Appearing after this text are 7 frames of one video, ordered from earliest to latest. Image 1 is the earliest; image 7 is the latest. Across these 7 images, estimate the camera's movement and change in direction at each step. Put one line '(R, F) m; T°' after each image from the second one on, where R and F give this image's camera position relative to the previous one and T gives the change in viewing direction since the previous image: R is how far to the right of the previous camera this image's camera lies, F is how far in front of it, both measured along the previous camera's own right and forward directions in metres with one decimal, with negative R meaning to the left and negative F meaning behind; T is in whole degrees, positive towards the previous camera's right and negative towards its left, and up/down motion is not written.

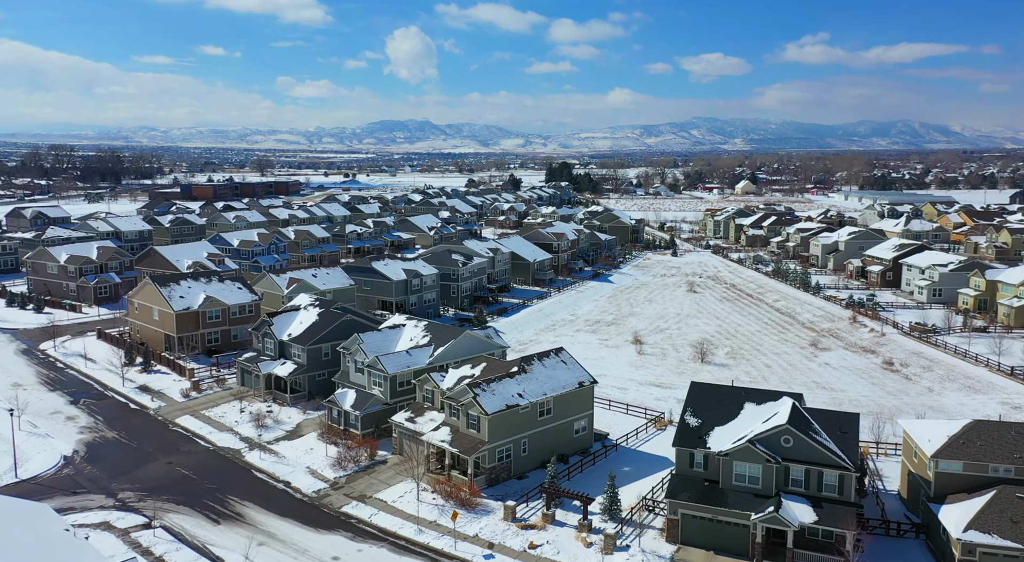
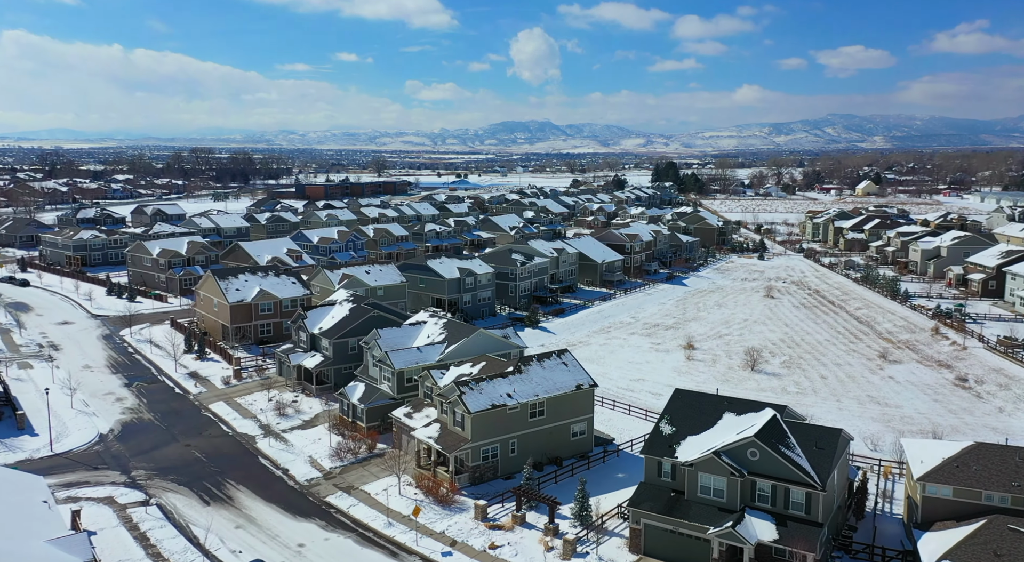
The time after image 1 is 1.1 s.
(+4.1, +0.4) m; -8°
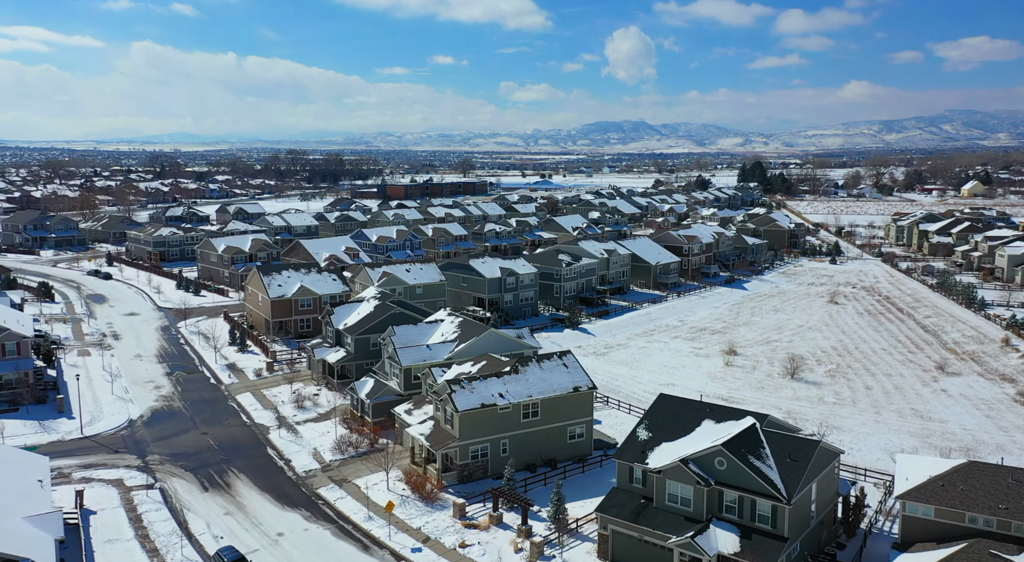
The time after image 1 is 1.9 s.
(+3.1, +0.2) m; -6°
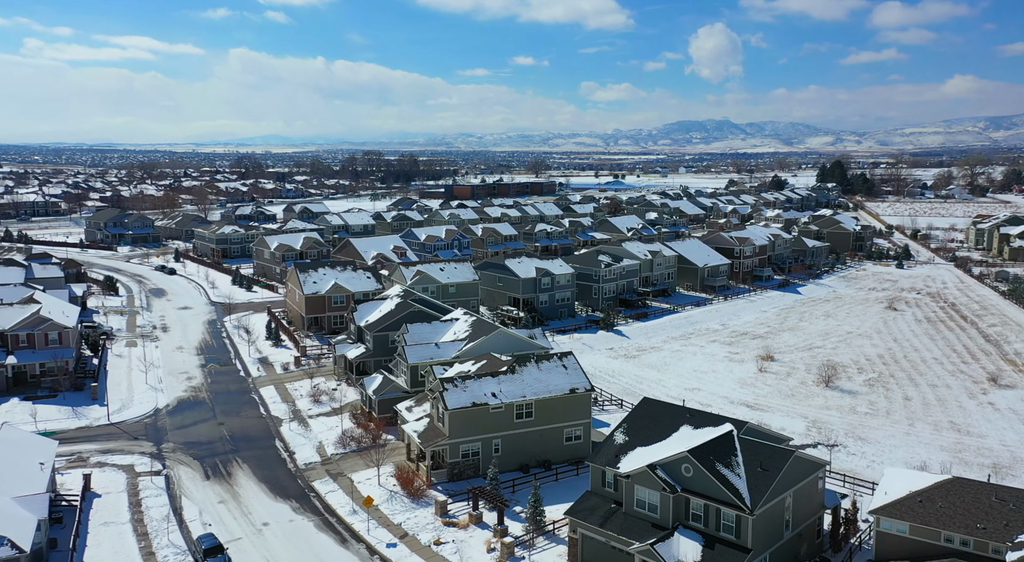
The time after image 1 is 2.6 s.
(+2.7, +0.2) m; -5°
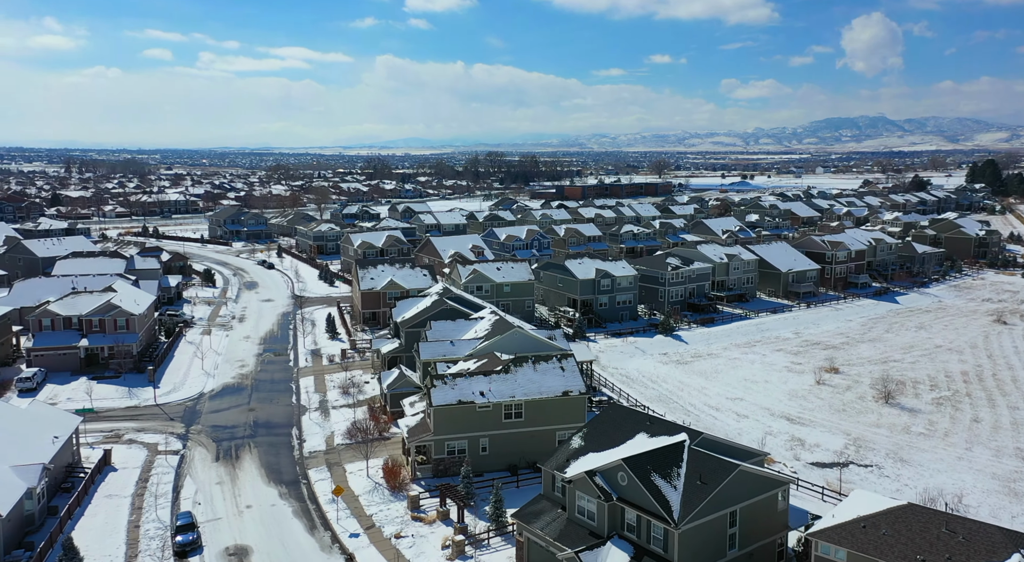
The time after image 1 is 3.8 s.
(+4.4, +0.4) m; -9°
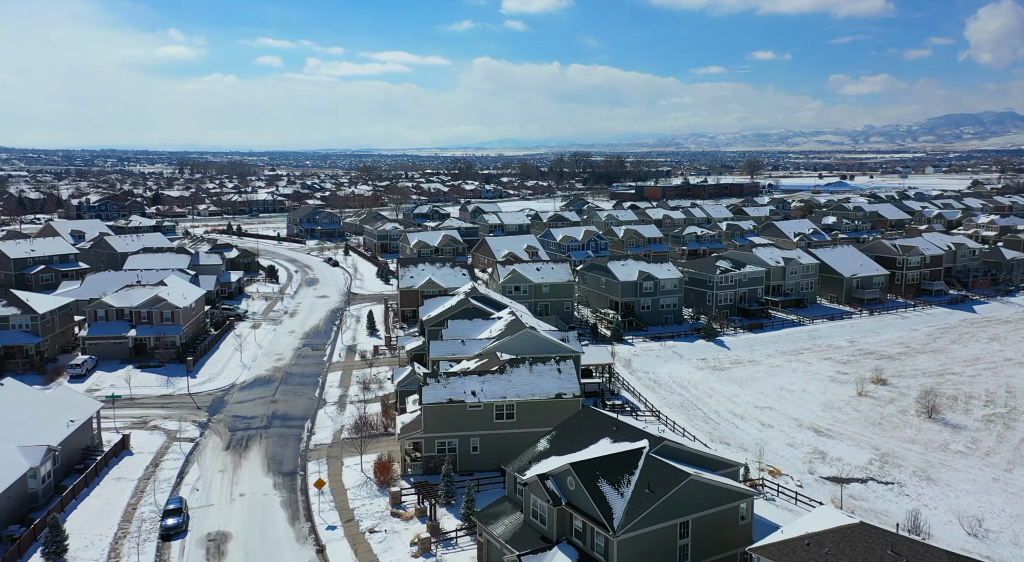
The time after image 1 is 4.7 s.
(+3.2, +0.2) m; -6°
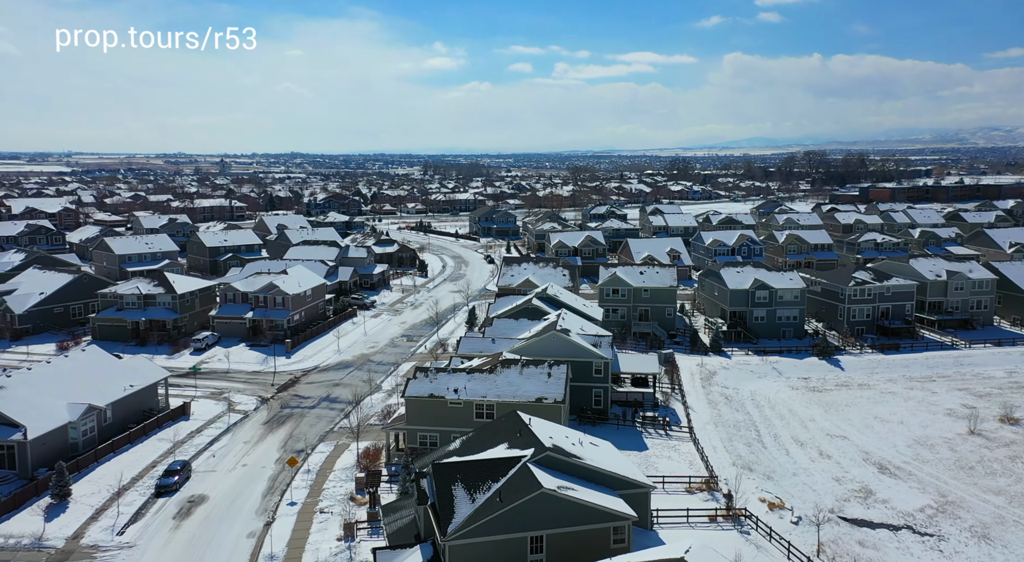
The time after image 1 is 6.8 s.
(+8.0, +1.2) m; -16°
